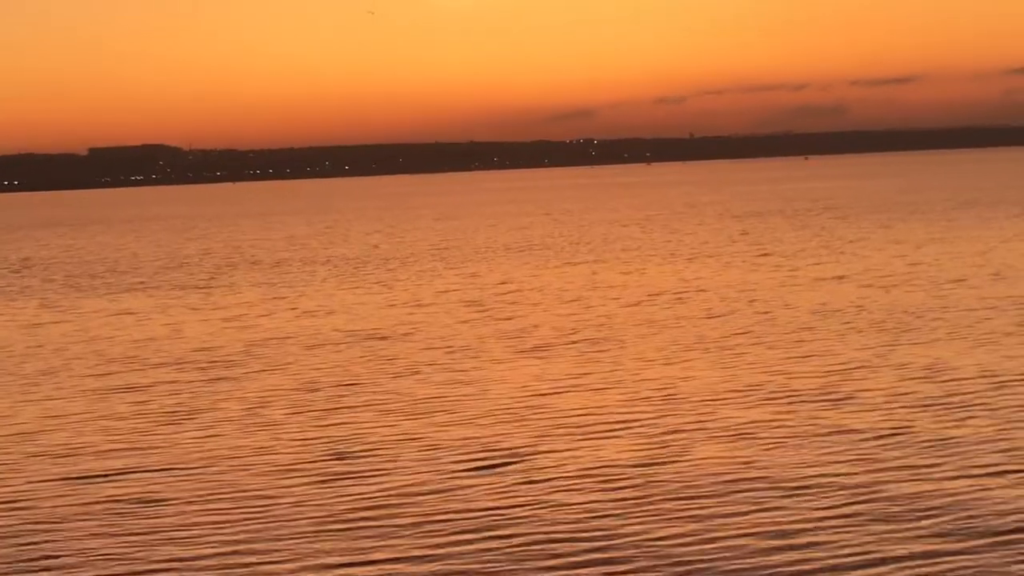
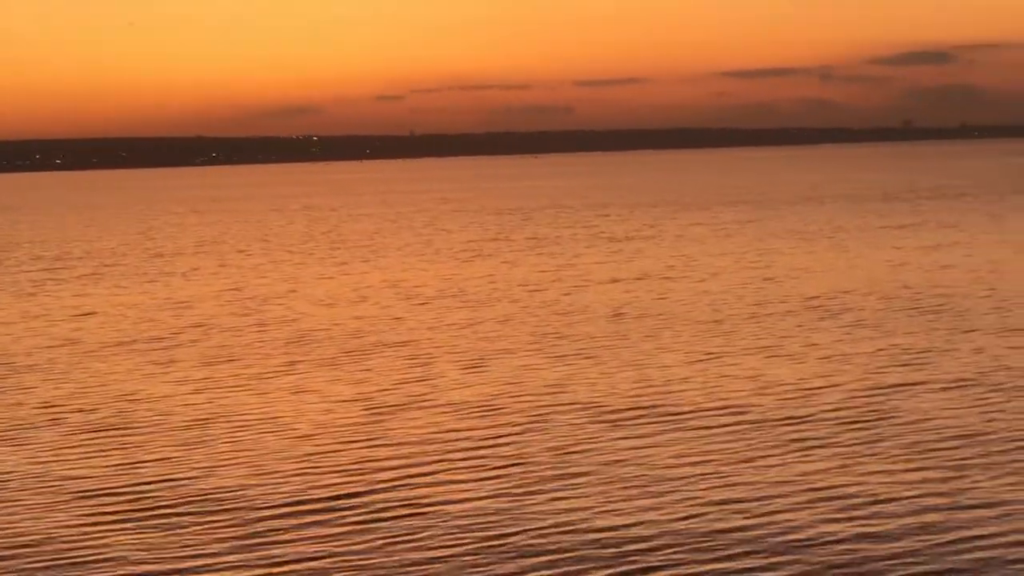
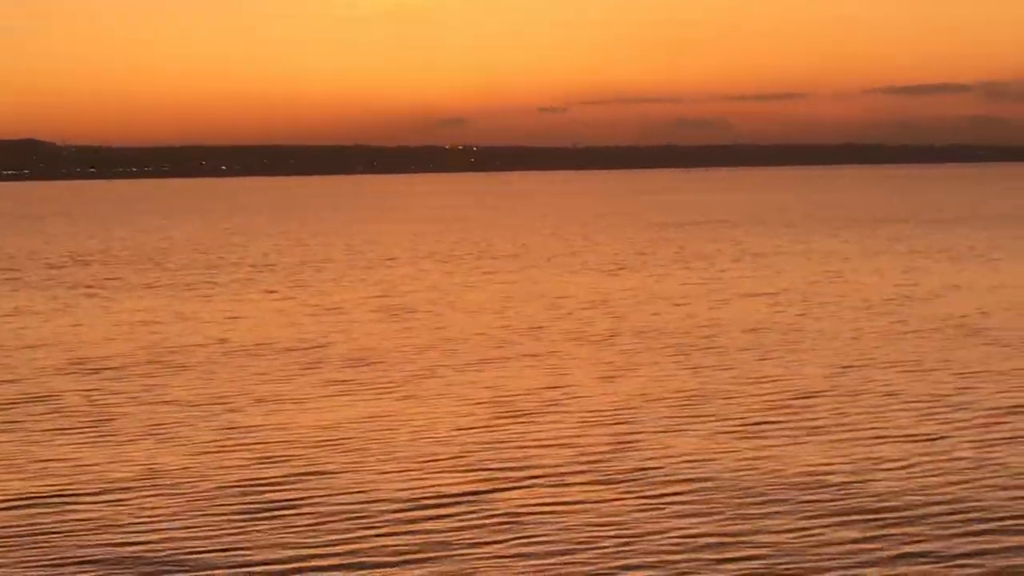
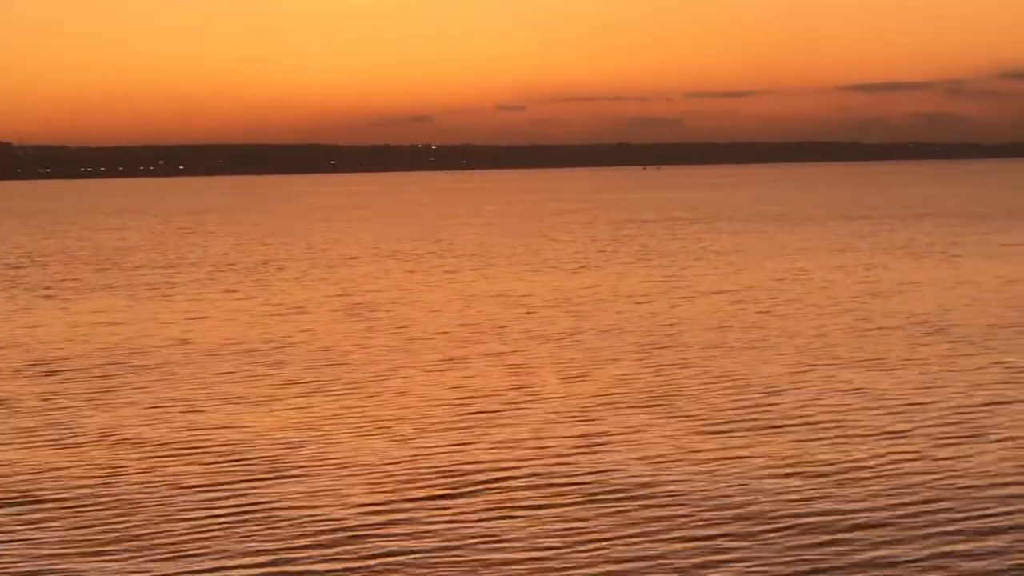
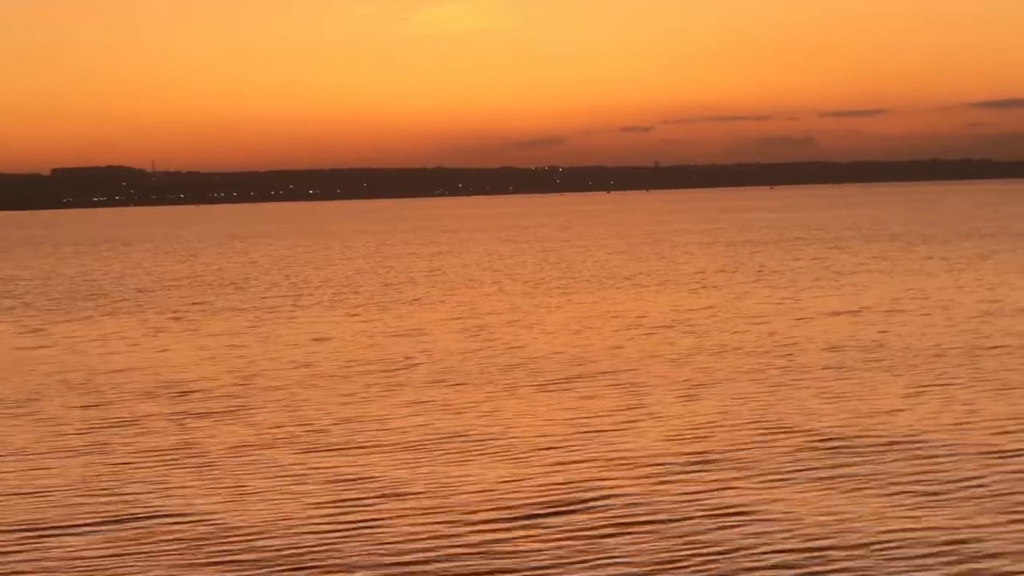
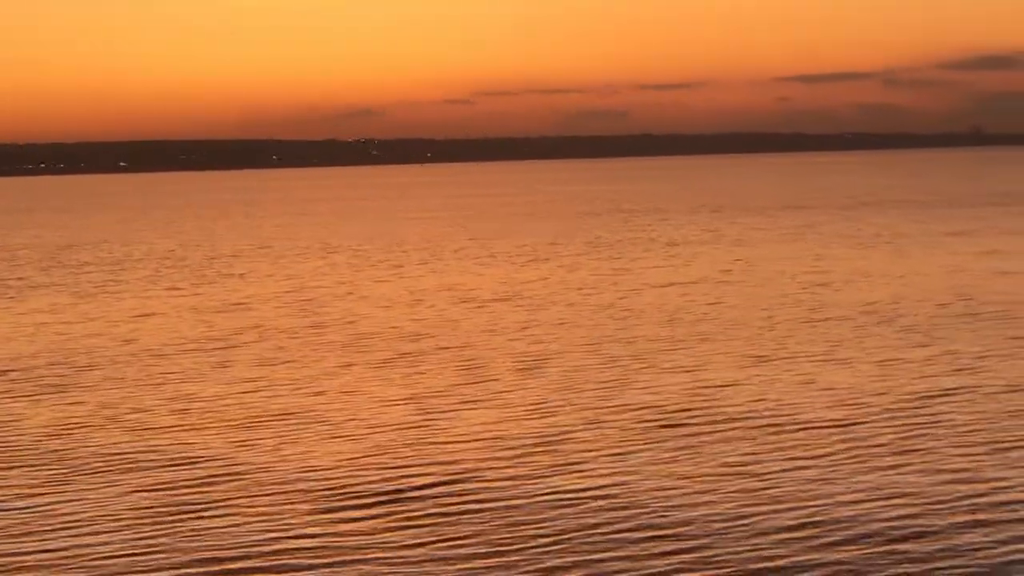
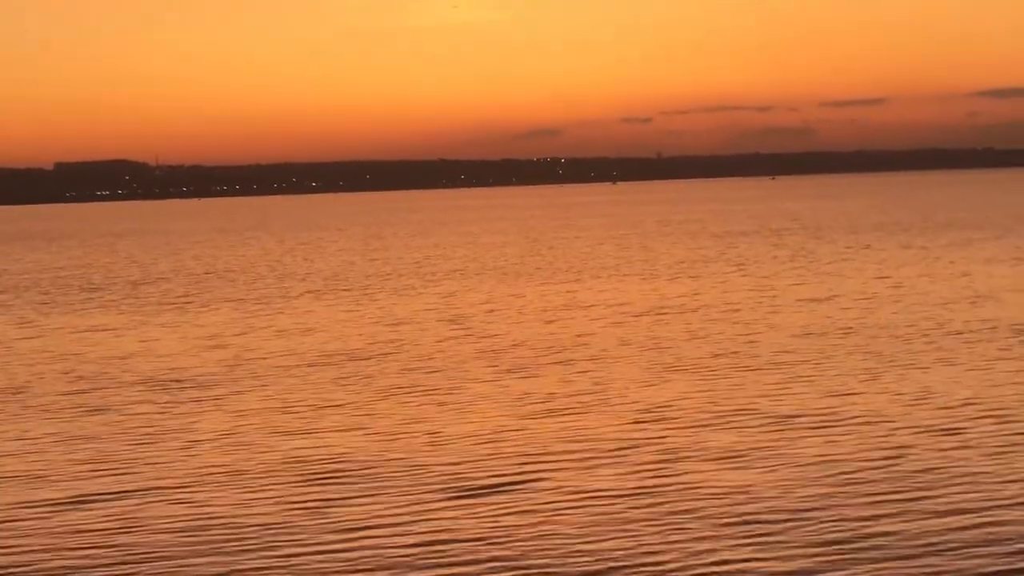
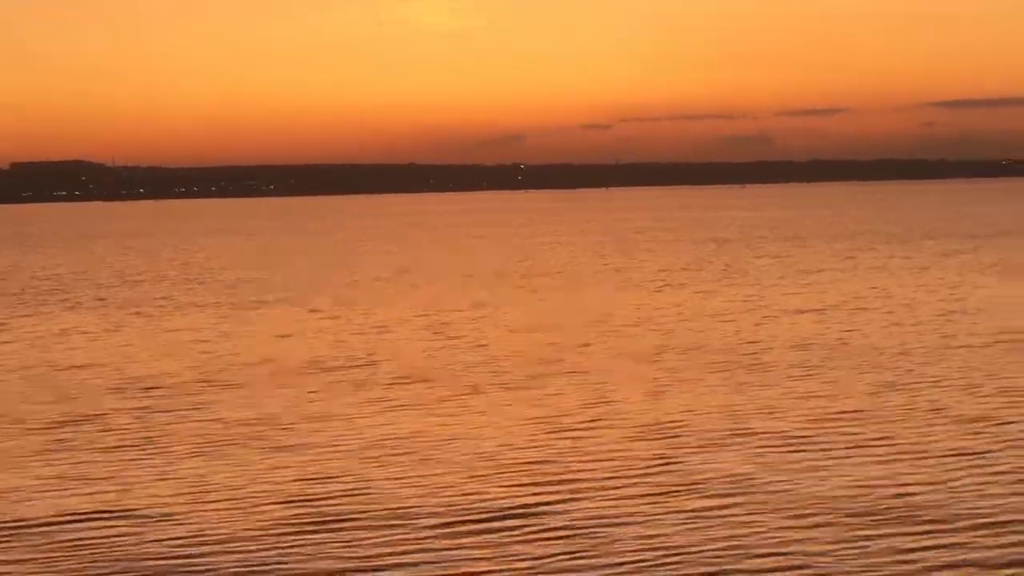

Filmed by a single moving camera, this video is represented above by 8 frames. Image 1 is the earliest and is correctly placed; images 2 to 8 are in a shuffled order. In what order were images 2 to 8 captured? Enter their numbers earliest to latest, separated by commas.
7, 5, 8, 3, 4, 6, 2
